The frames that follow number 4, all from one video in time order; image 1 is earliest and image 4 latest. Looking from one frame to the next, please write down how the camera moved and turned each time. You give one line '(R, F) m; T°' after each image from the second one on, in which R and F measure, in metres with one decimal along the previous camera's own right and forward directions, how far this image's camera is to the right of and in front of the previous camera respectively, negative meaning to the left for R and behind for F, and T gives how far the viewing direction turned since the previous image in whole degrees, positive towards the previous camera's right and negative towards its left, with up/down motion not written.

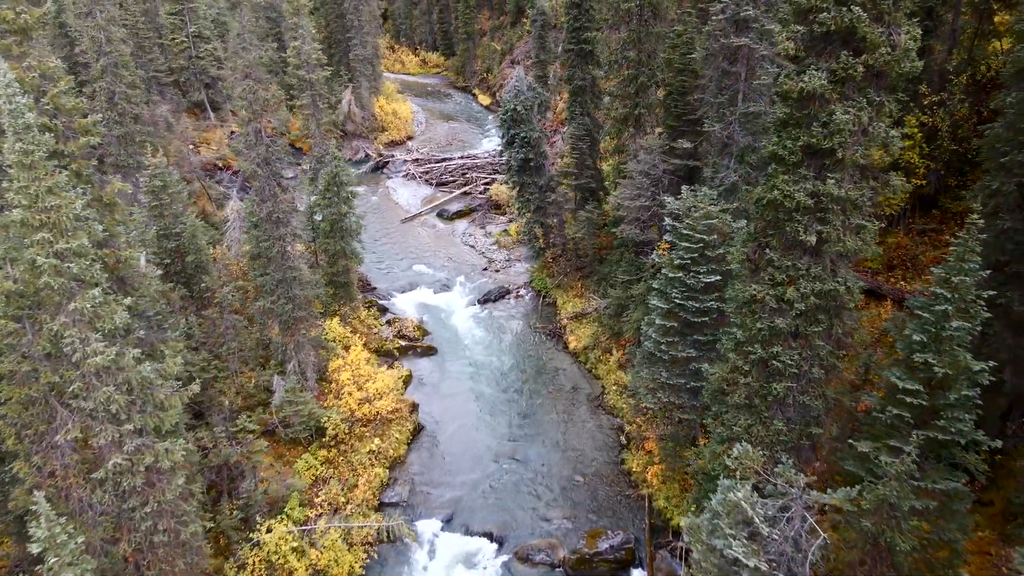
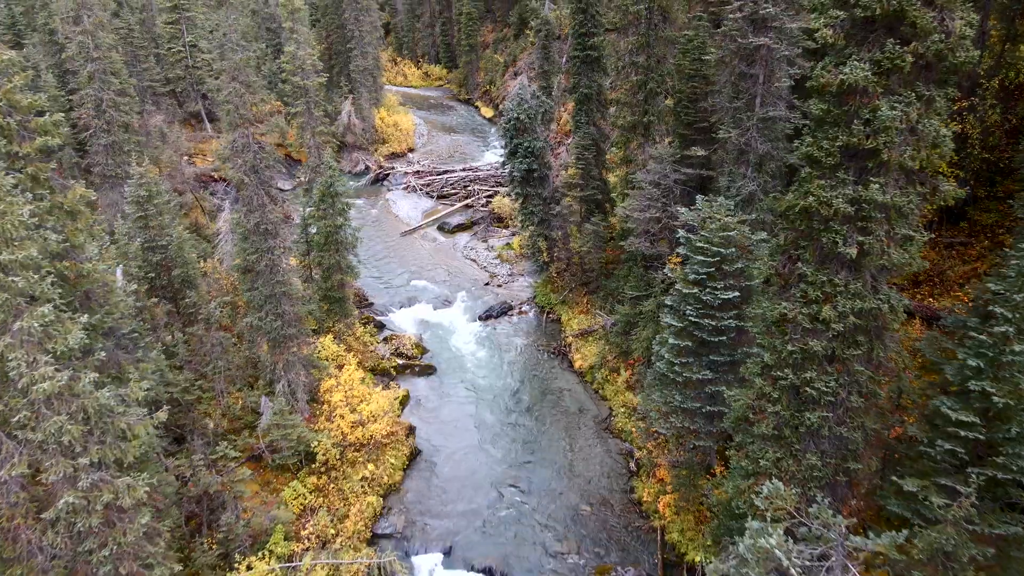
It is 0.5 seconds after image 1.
(0.0, +1.0) m; 0°
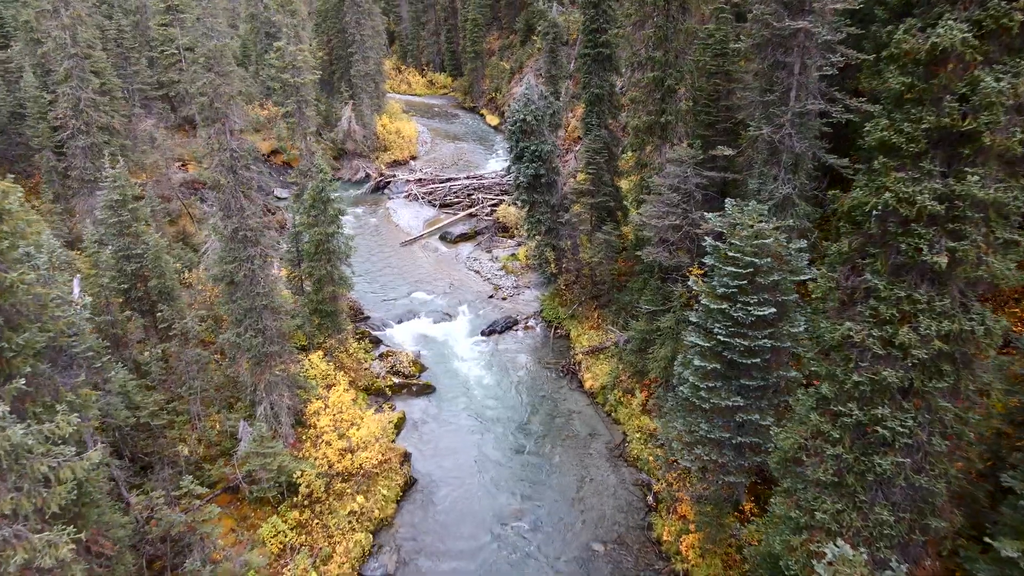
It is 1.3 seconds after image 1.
(0.0, +1.6) m; 0°
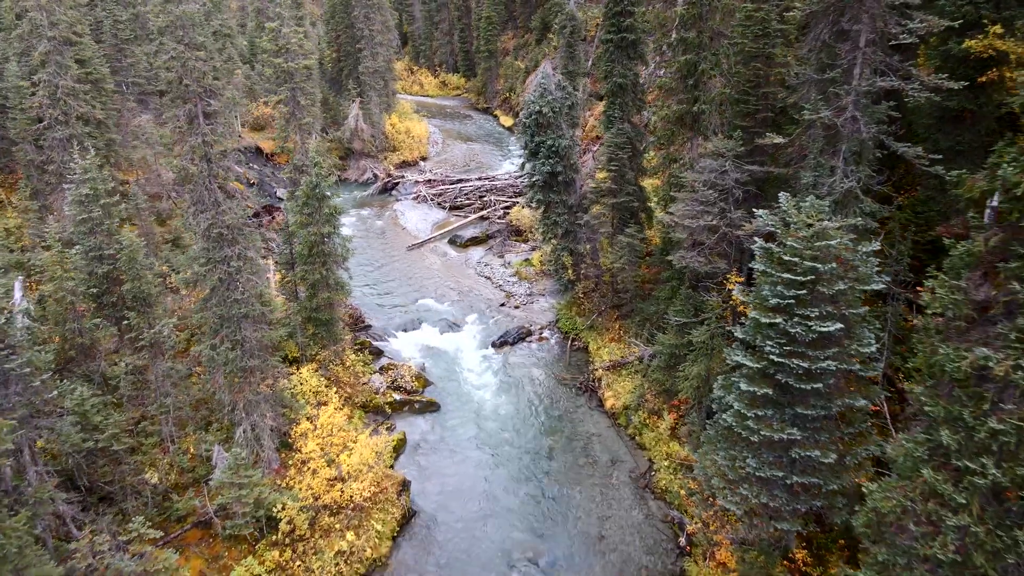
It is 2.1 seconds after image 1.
(0.0, +1.9) m; -1°
